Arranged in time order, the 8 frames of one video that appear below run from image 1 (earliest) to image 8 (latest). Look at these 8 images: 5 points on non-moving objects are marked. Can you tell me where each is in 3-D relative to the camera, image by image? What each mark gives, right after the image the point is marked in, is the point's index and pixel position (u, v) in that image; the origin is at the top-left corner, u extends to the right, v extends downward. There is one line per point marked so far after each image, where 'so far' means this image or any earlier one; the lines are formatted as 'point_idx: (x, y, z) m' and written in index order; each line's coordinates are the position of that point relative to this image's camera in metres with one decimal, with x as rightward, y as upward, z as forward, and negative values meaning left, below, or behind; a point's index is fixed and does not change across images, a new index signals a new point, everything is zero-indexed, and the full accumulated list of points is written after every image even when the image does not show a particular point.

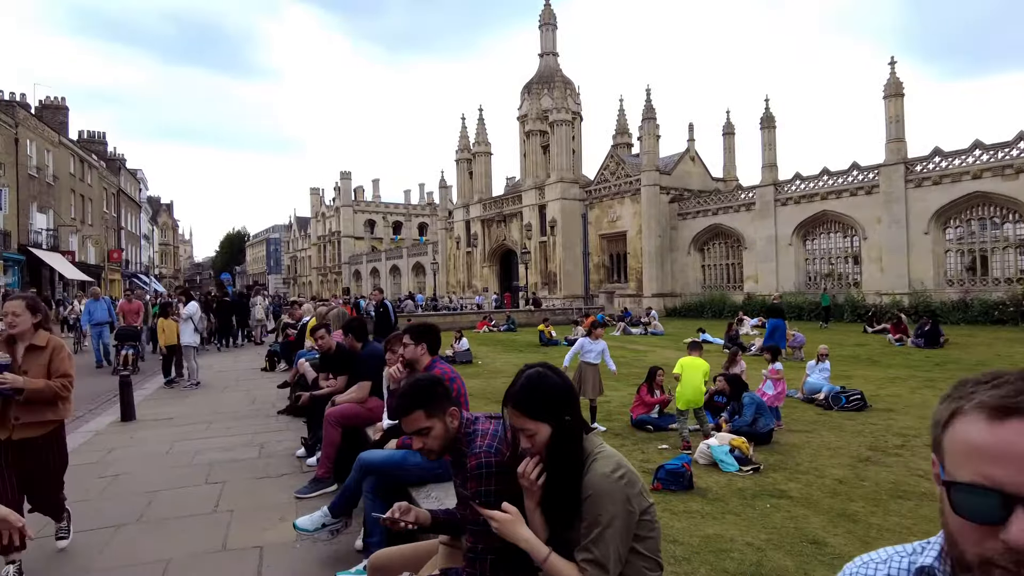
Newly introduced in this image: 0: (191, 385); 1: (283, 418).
0: (-5.7, -1.7, +11.8) m
1: (-3.0, -1.7, +8.6) m
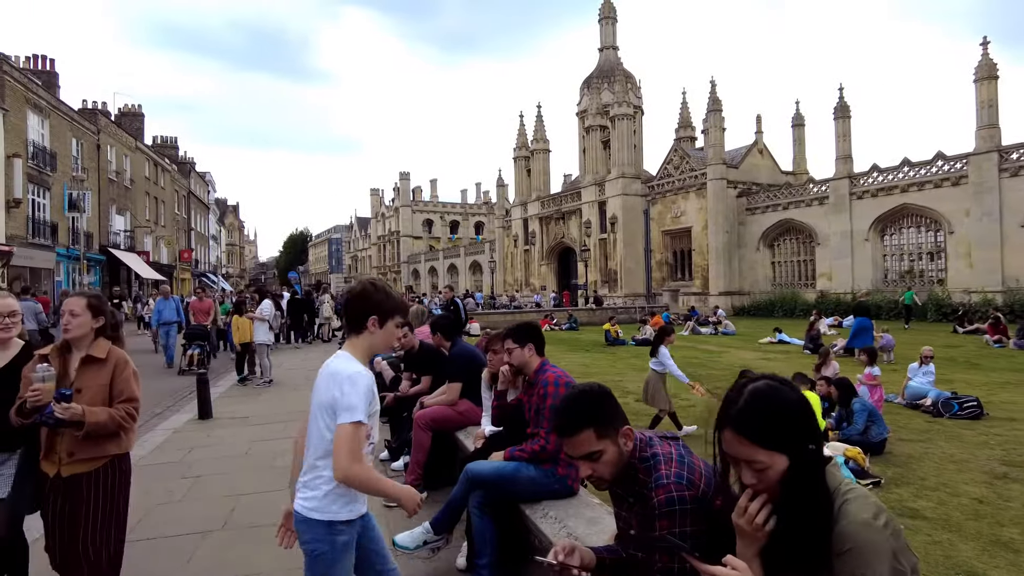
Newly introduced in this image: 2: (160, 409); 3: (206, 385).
0: (-4.4, -1.7, +11.8) m
1: (-1.9, -1.6, +8.4) m
2: (-5.1, -1.8, +9.6) m
3: (-4.1, -1.3, +8.9) m
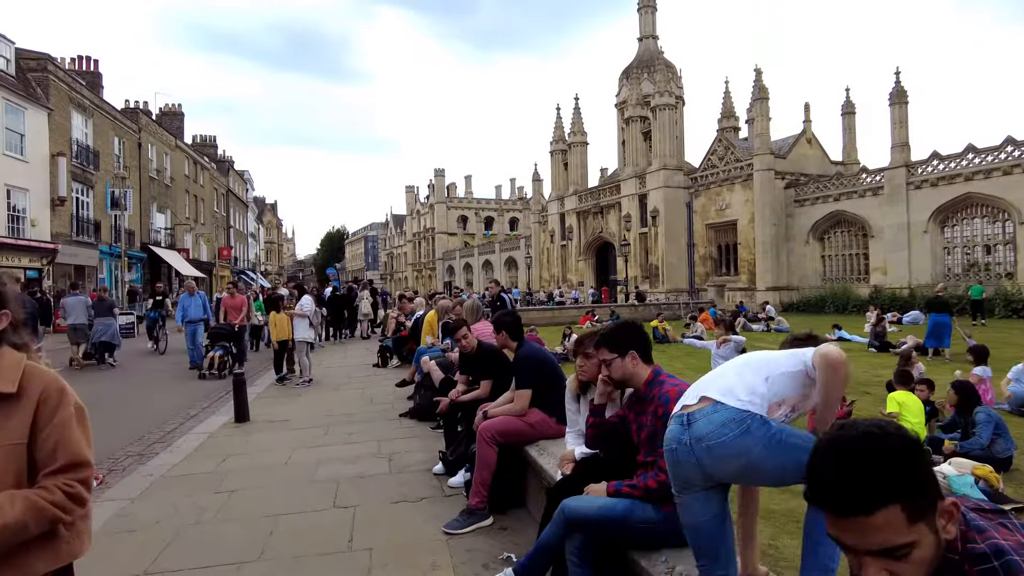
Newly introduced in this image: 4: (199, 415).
0: (-3.5, -1.6, +11.2) m
1: (-1.2, -1.6, +7.7) m
2: (-4.3, -1.7, +9.1) m
3: (-3.4, -1.2, +8.4) m
4: (-4.2, -1.7, +8.9) m
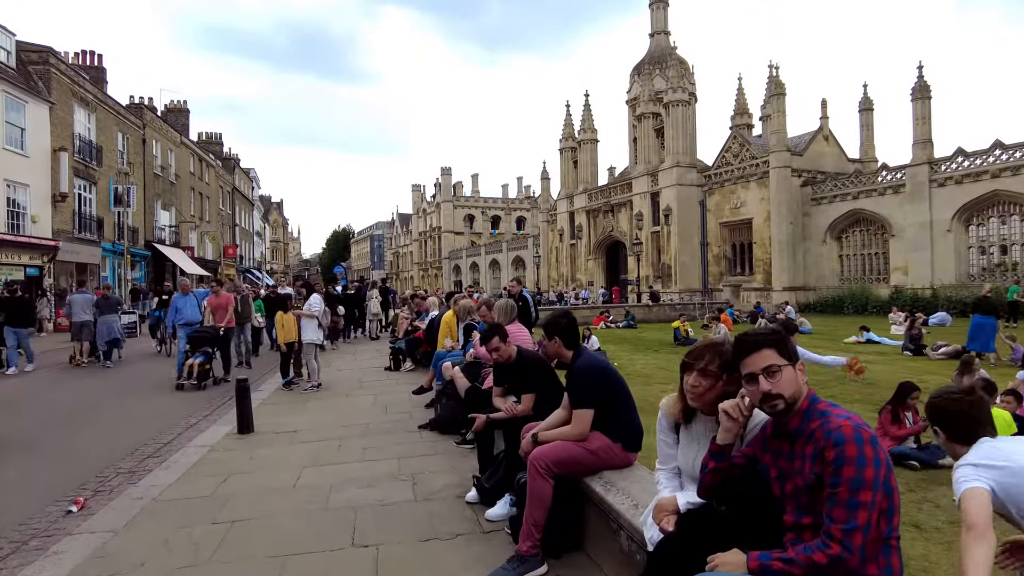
0: (-3.2, -1.6, +10.5) m
1: (-0.9, -1.5, +6.9) m
2: (-4.0, -1.7, +8.4) m
3: (-3.0, -1.2, +7.6) m
4: (-3.8, -1.7, +8.2) m
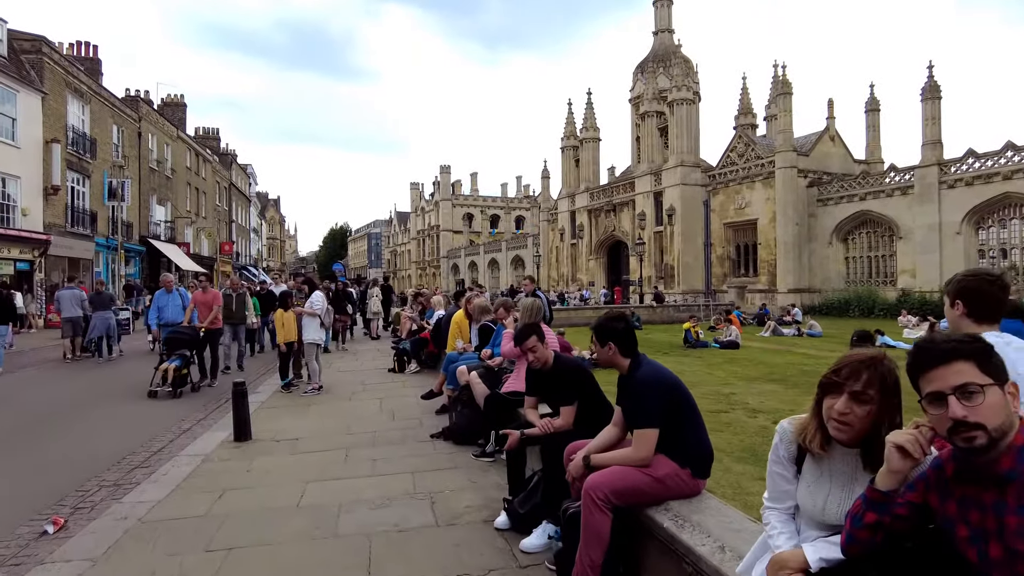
0: (-3.0, -1.5, +9.9) m
1: (-0.7, -1.5, +6.4) m
2: (-3.8, -1.6, +7.8) m
3: (-2.8, -1.2, +7.0) m
4: (-3.6, -1.6, +7.6) m
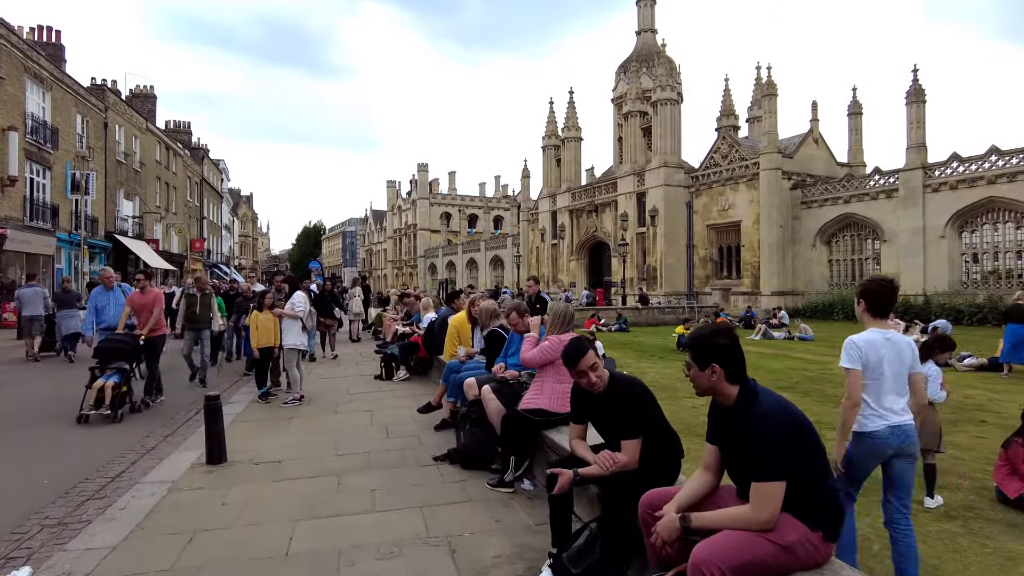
0: (-3.0, -1.5, +9.0) m
1: (-0.5, -1.5, +5.5) m
2: (-3.7, -1.6, +6.8) m
3: (-2.7, -1.1, +6.1) m
4: (-3.5, -1.6, +6.6) m
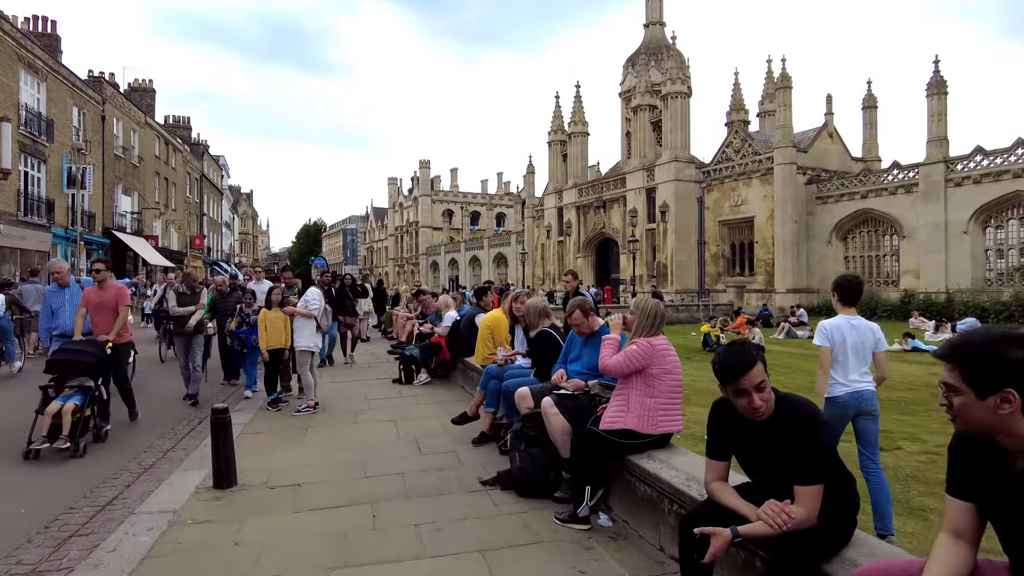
0: (-2.5, -1.5, +8.1) m
1: (-0.1, -1.5, +4.6) m
2: (-3.2, -1.5, +5.9) m
3: (-2.2, -1.1, +5.2) m
4: (-3.1, -1.6, +5.7) m
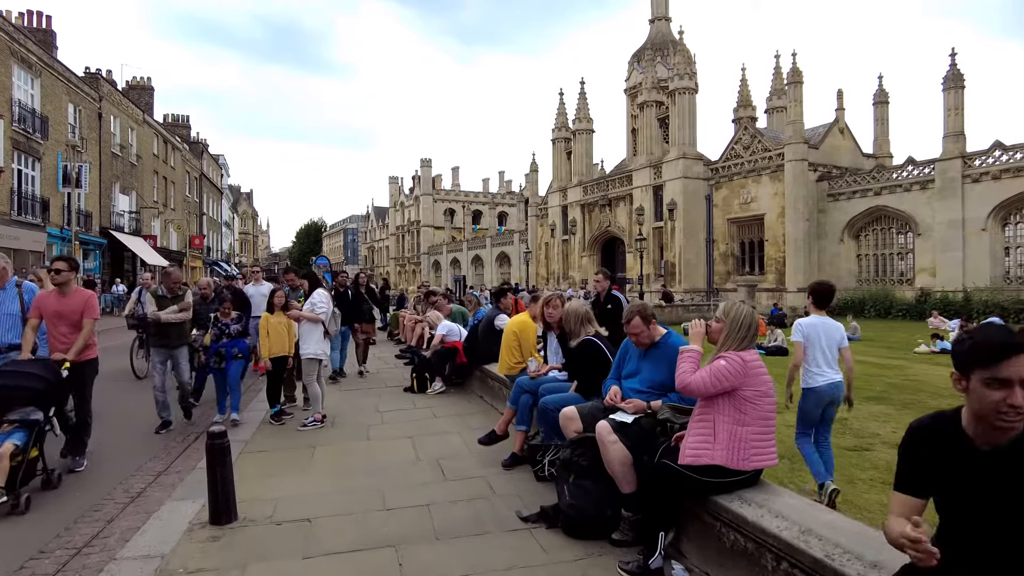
0: (-2.2, -1.5, +7.4) m
1: (+0.2, -1.5, +3.9) m
2: (-2.9, -1.6, +5.2) m
3: (-1.9, -1.1, +4.5) m
4: (-2.8, -1.6, +5.0) m
